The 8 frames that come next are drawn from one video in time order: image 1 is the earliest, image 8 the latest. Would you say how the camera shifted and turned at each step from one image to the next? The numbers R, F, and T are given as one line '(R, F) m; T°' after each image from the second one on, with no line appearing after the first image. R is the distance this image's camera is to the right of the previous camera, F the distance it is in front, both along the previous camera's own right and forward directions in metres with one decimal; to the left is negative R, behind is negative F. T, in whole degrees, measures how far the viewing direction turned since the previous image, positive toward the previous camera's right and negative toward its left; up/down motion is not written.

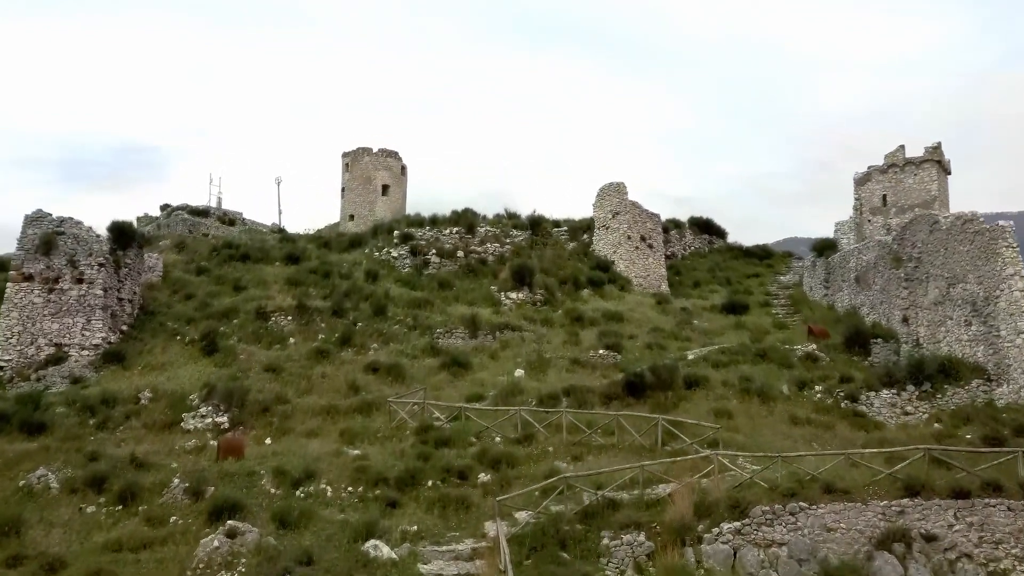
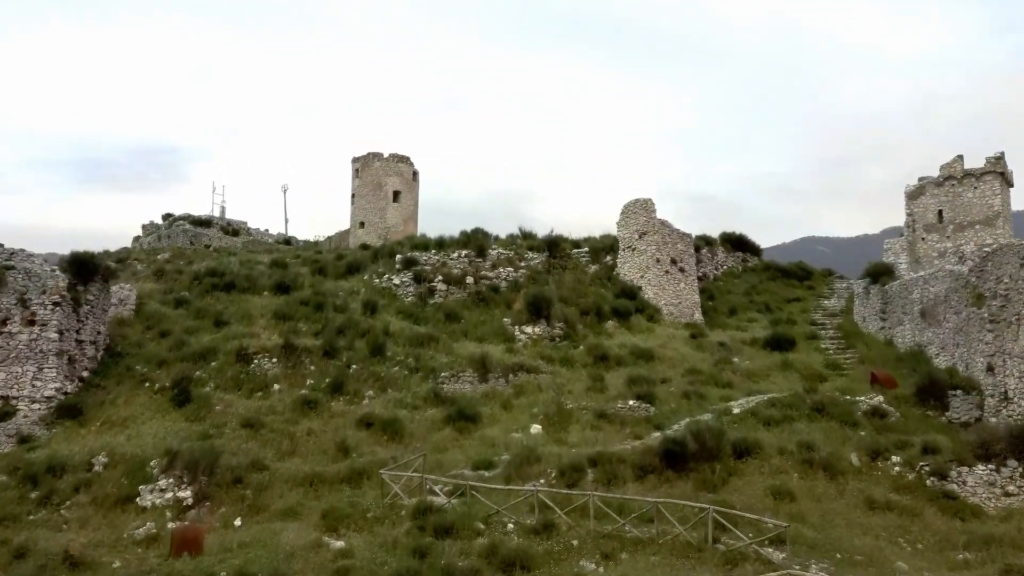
(0.0, +2.1) m; -1°
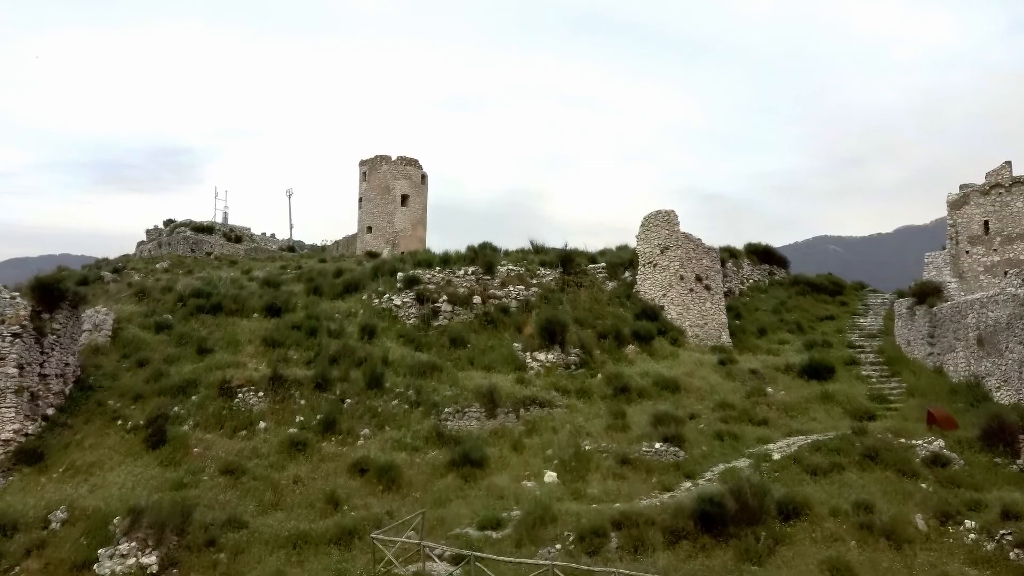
(0.0, +1.5) m; -1°
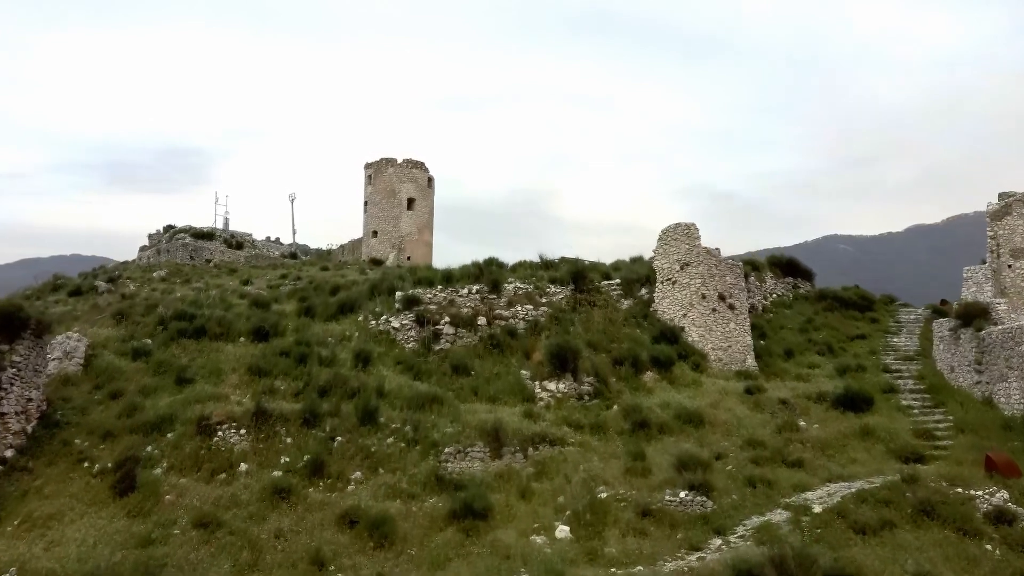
(0.0, +1.3) m; 0°
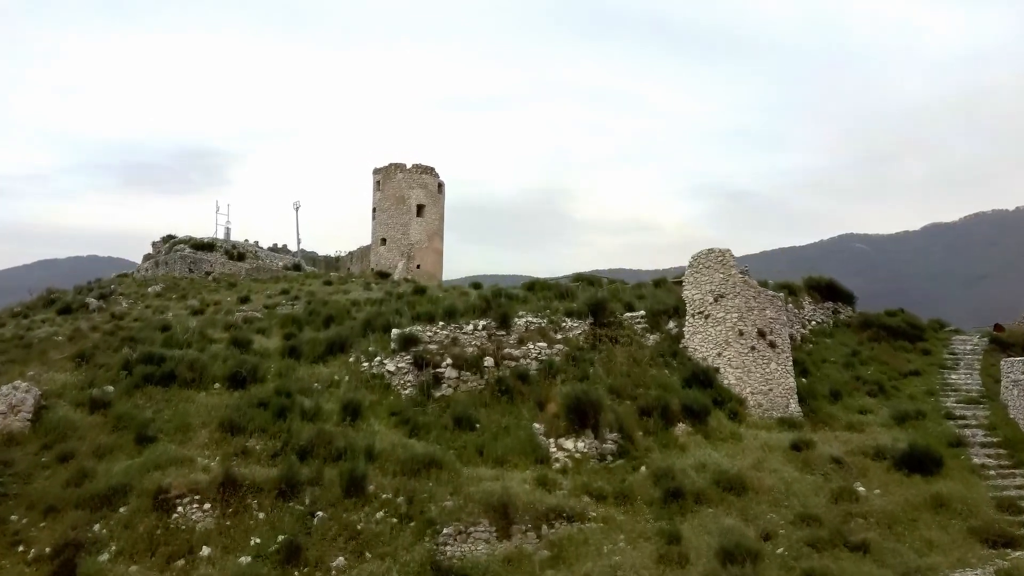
(0.0, +1.9) m; -1°
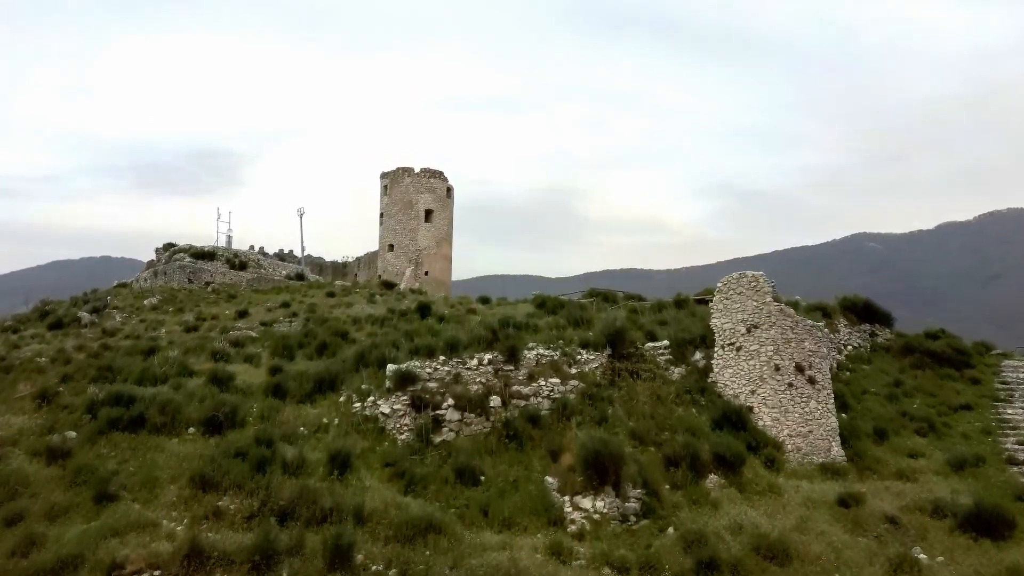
(0.0, +1.5) m; -1°
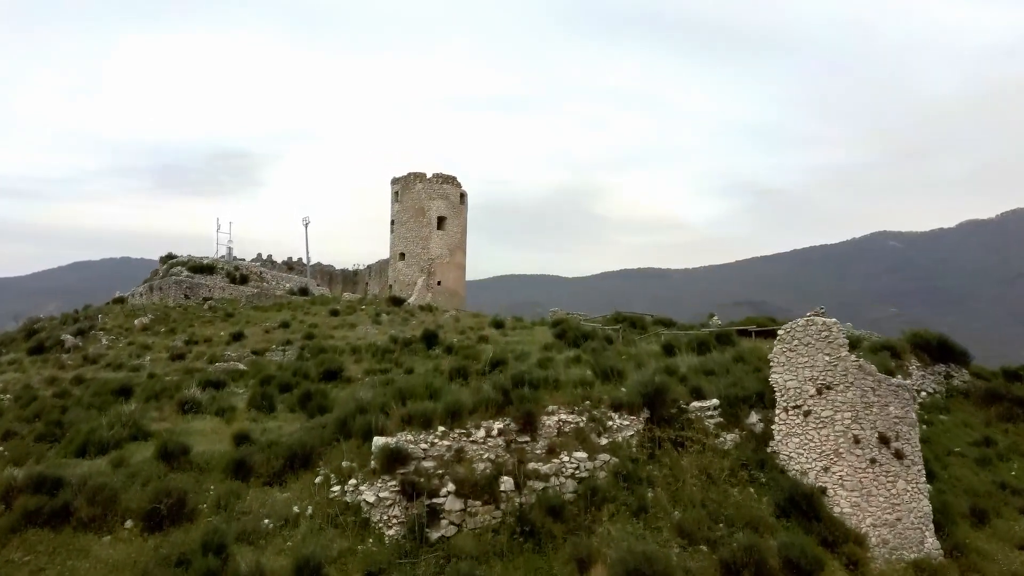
(0.0, +2.4) m; -1°
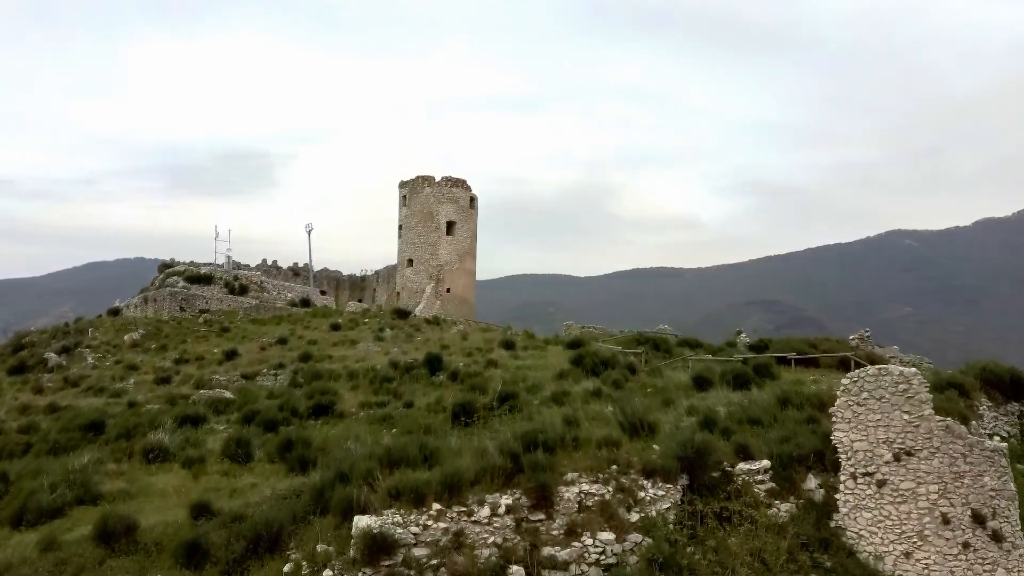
(0.0, +1.9) m; -1°
